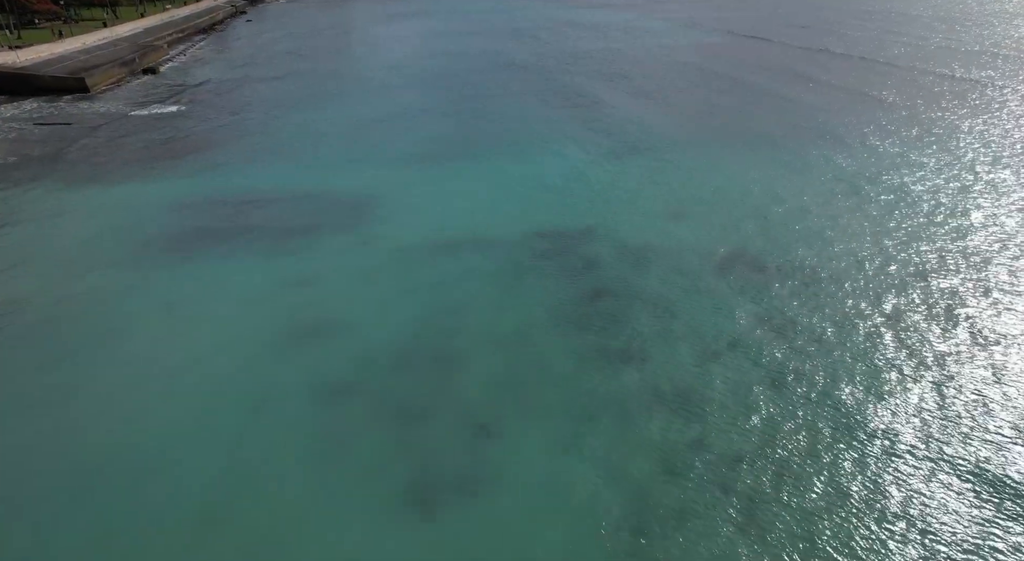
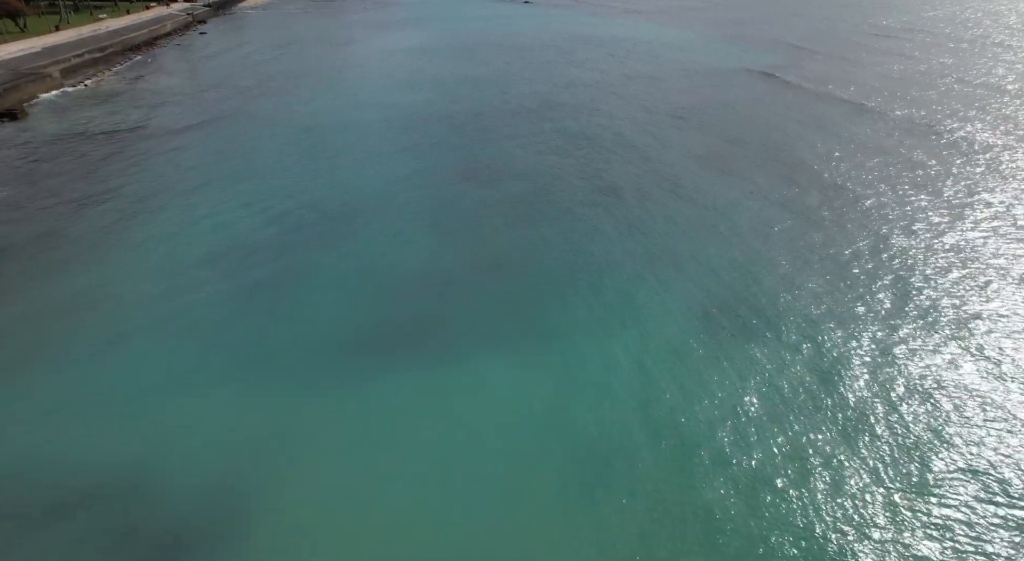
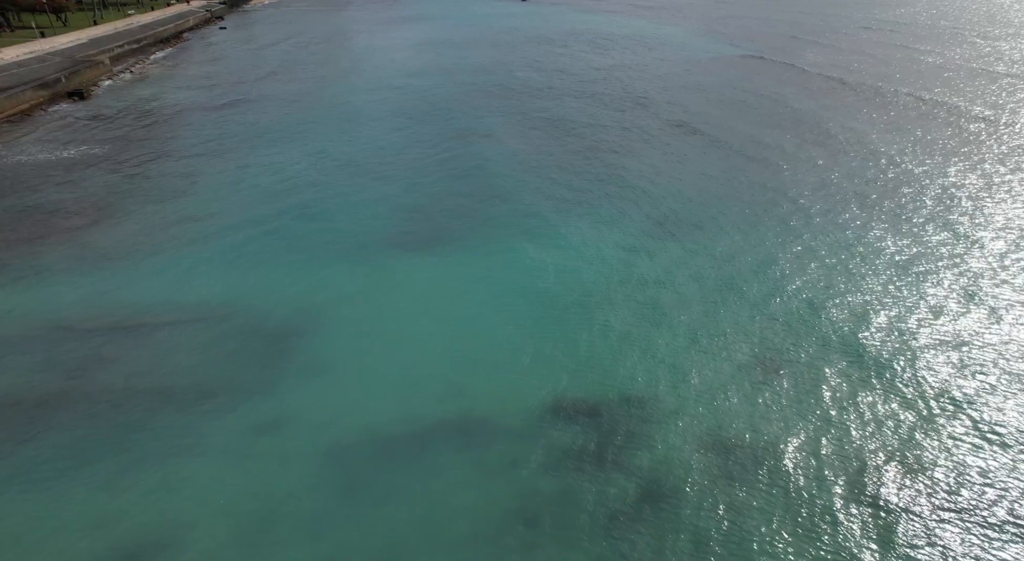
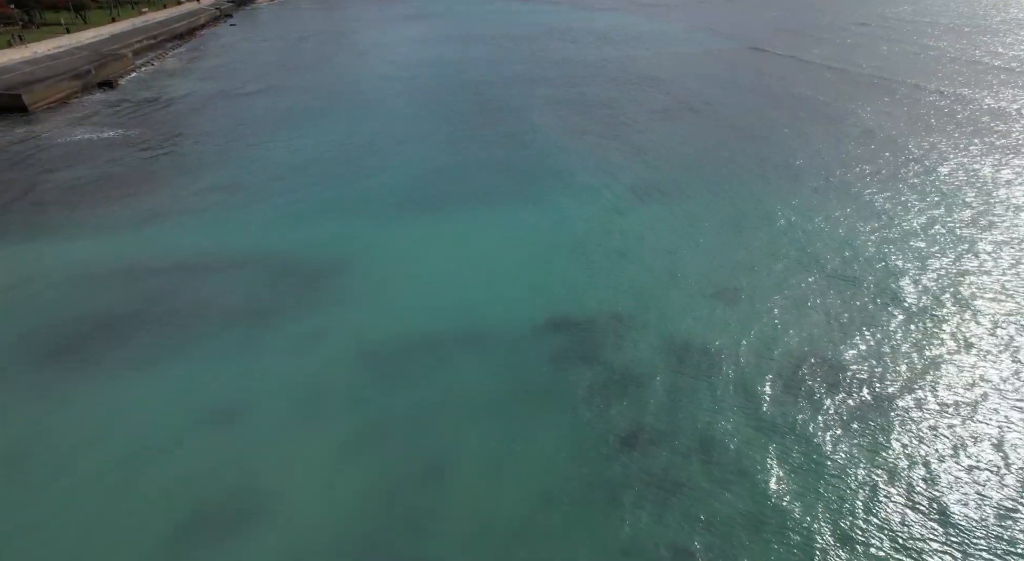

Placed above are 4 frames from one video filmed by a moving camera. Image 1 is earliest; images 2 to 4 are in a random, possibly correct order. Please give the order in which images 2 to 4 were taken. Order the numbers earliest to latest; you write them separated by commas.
4, 3, 2
